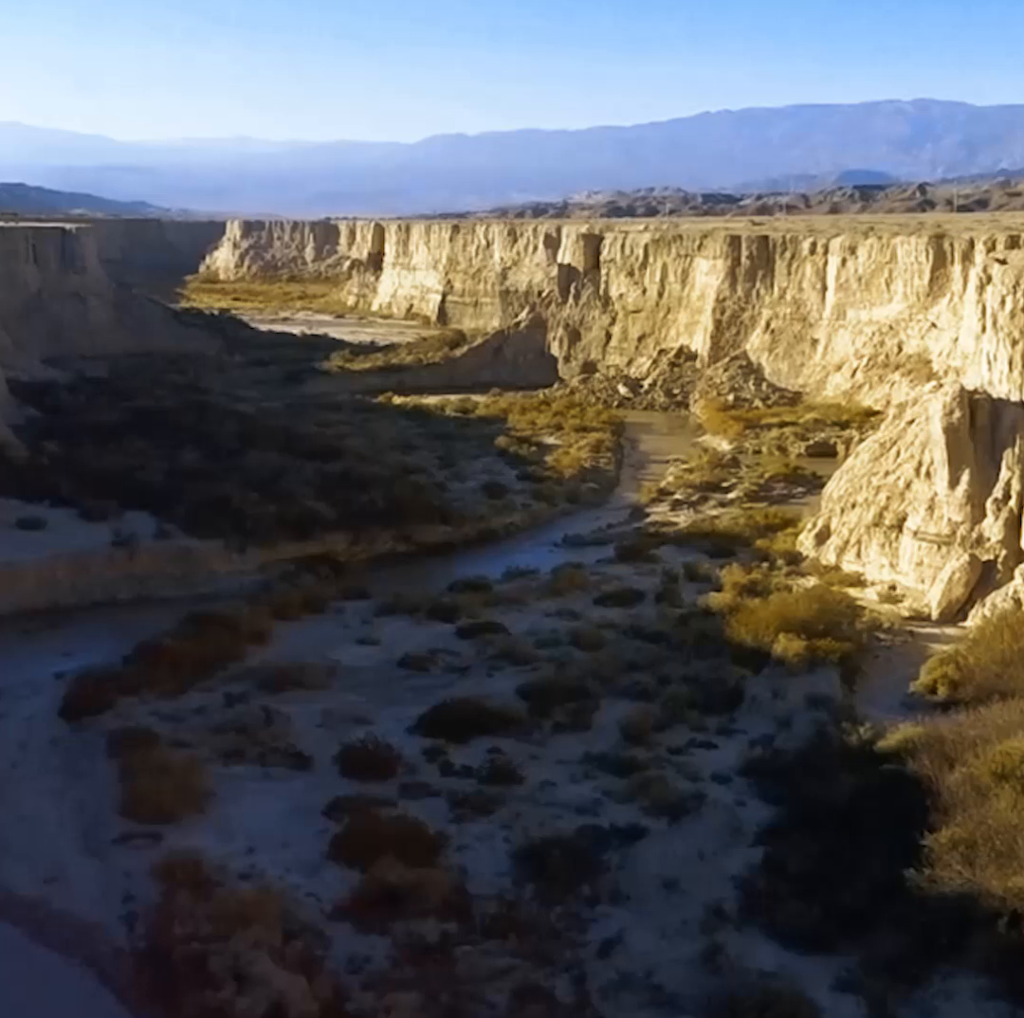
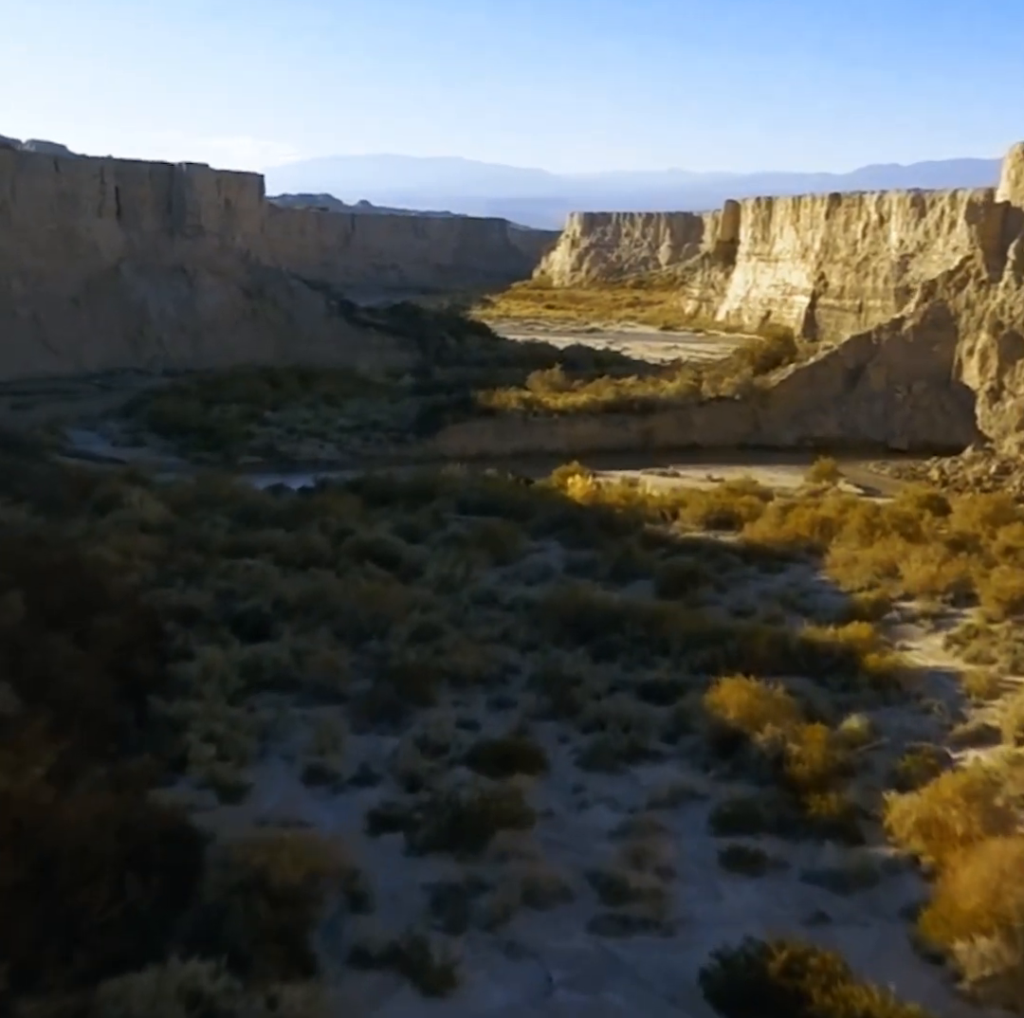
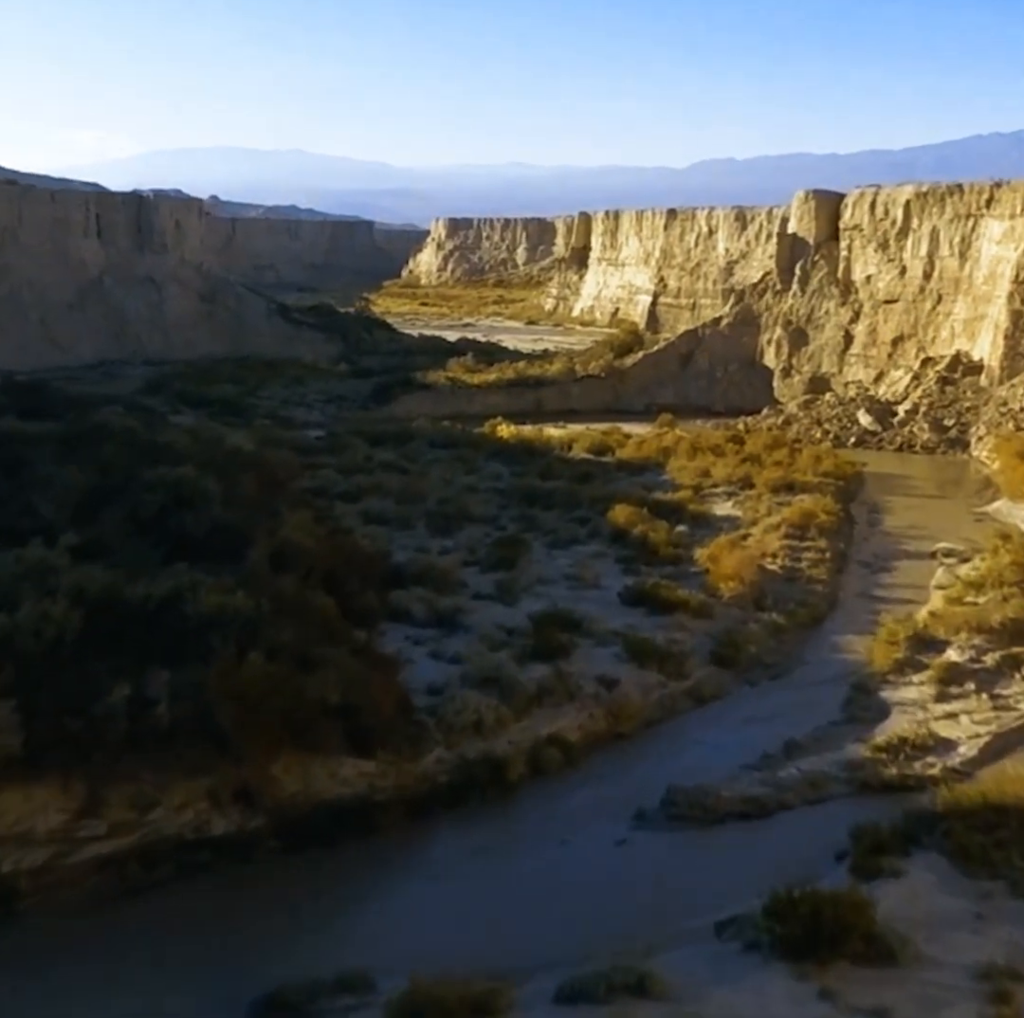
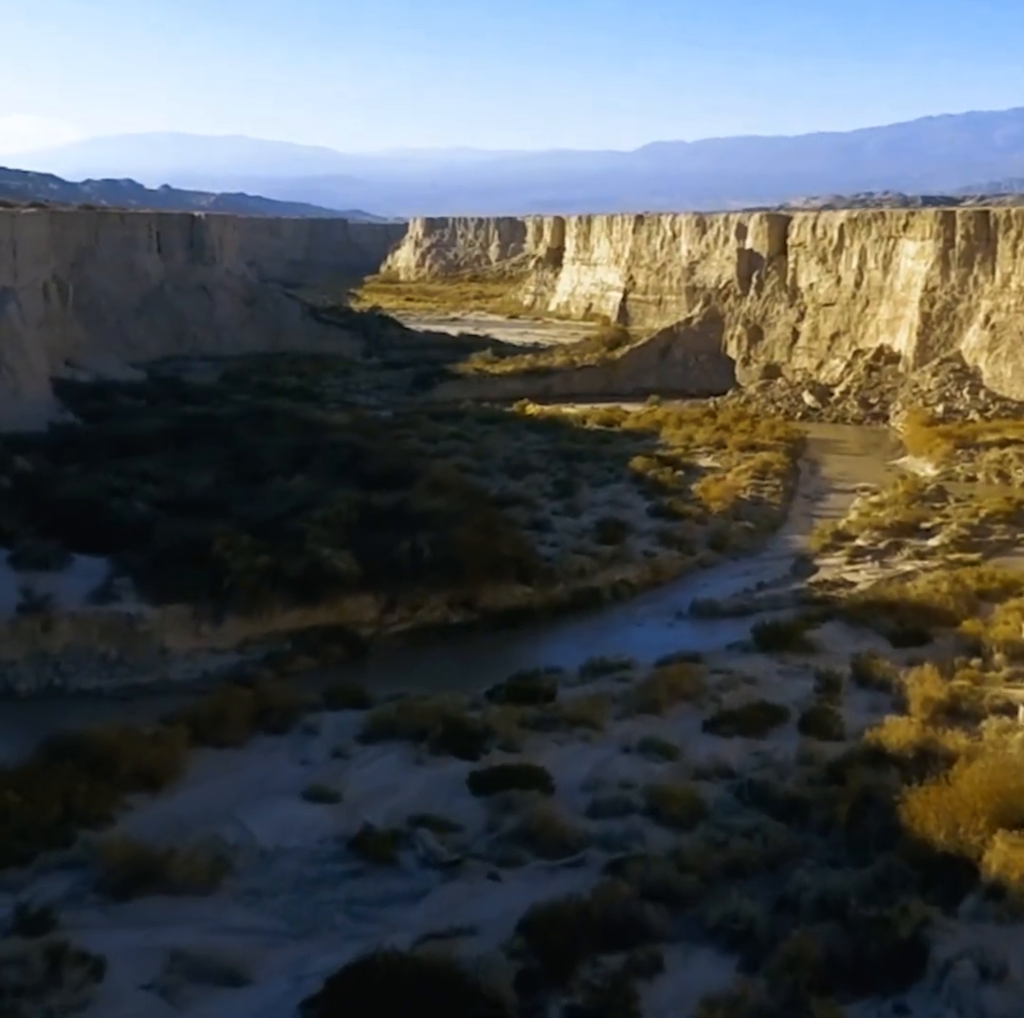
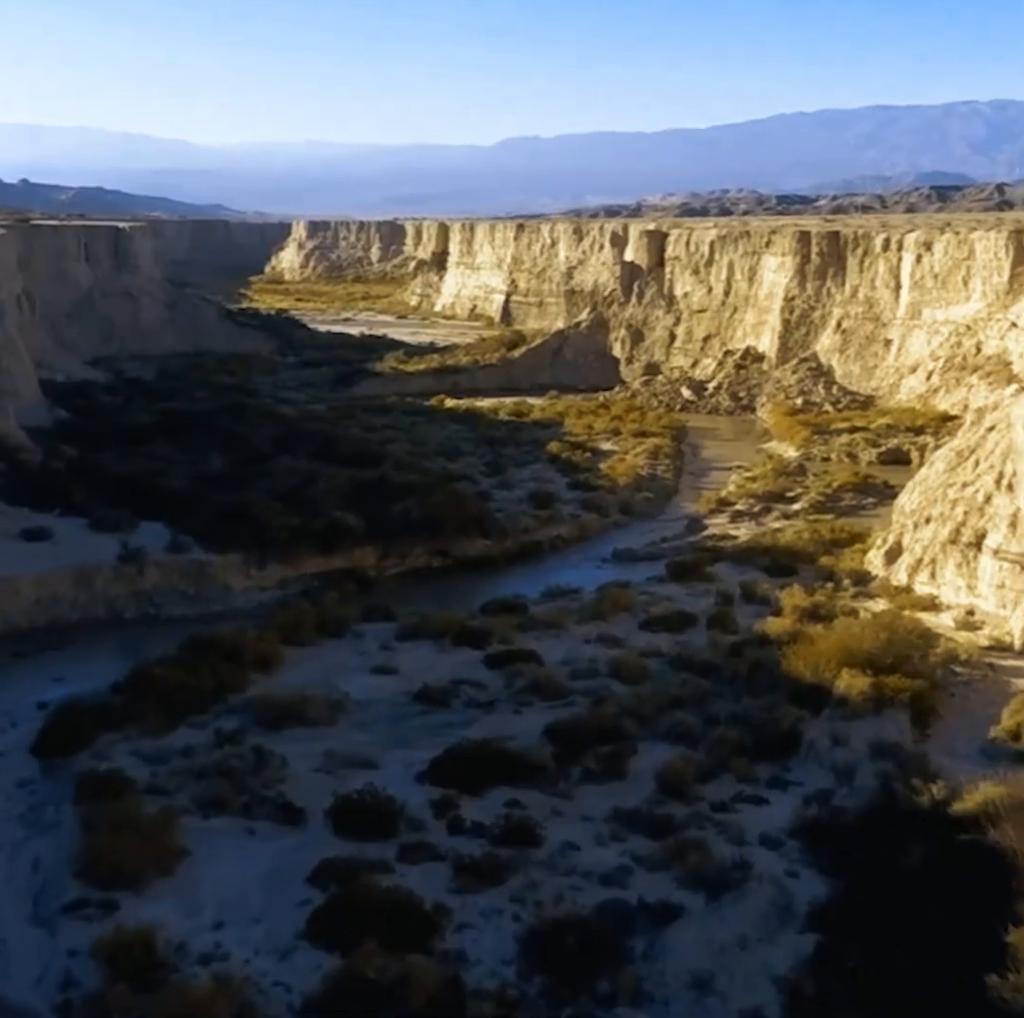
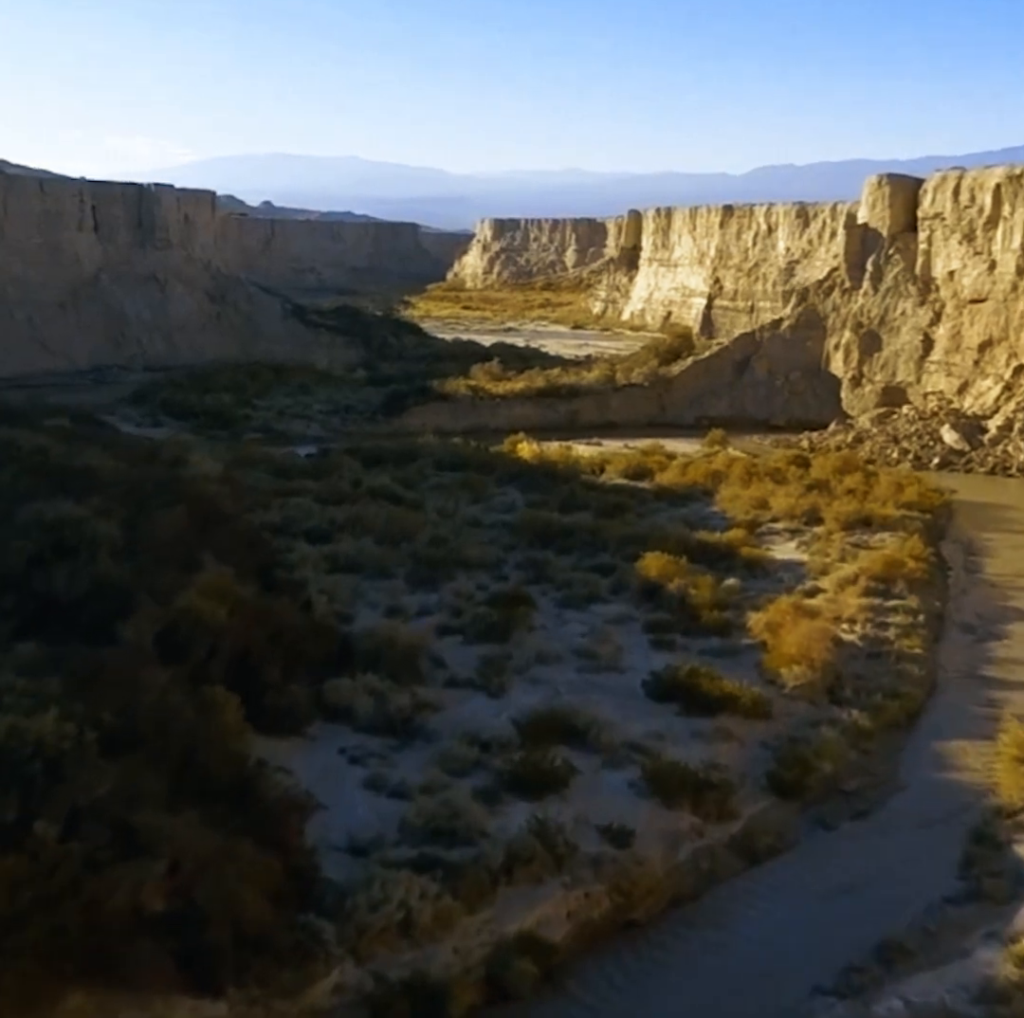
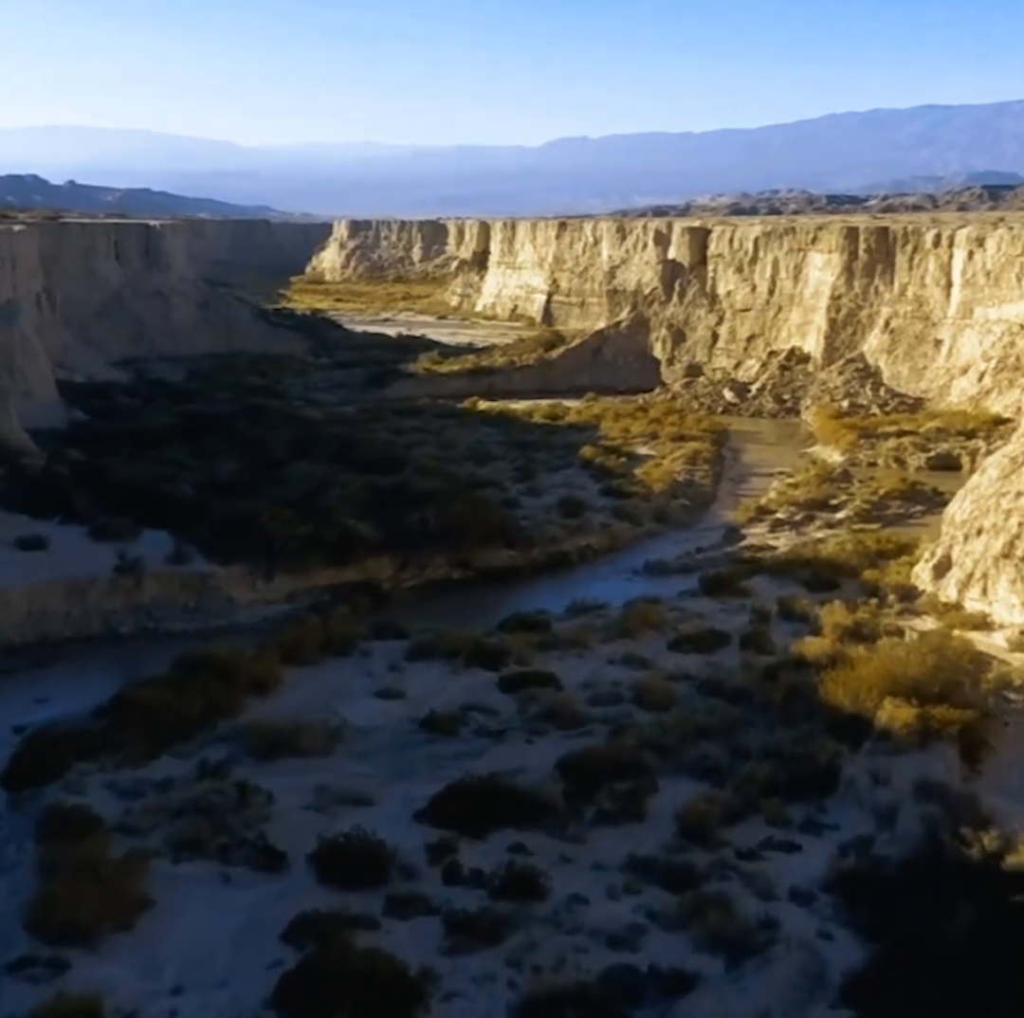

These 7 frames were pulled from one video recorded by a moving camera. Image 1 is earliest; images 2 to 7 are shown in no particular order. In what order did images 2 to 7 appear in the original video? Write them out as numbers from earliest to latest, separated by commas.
5, 7, 4, 3, 6, 2
